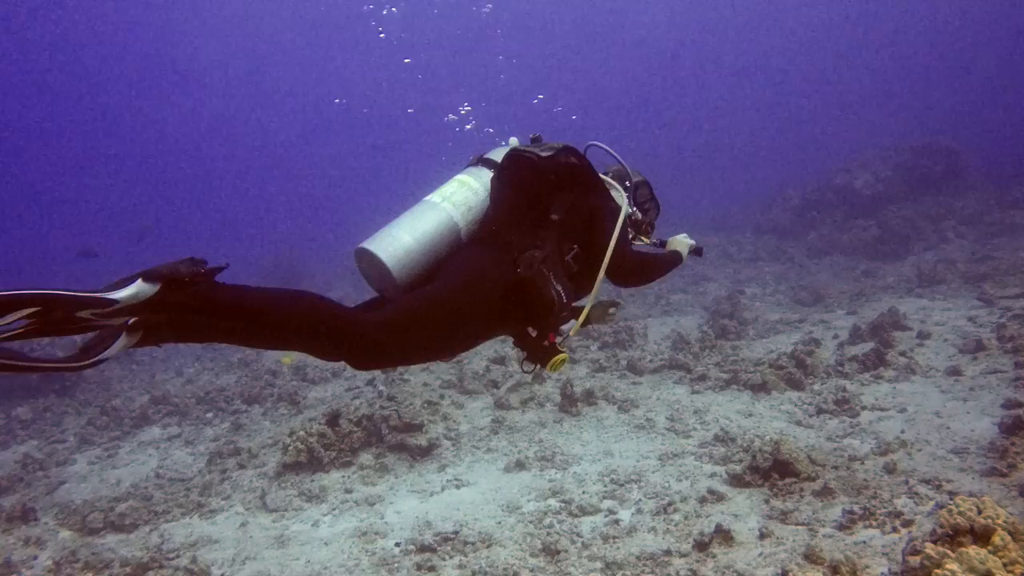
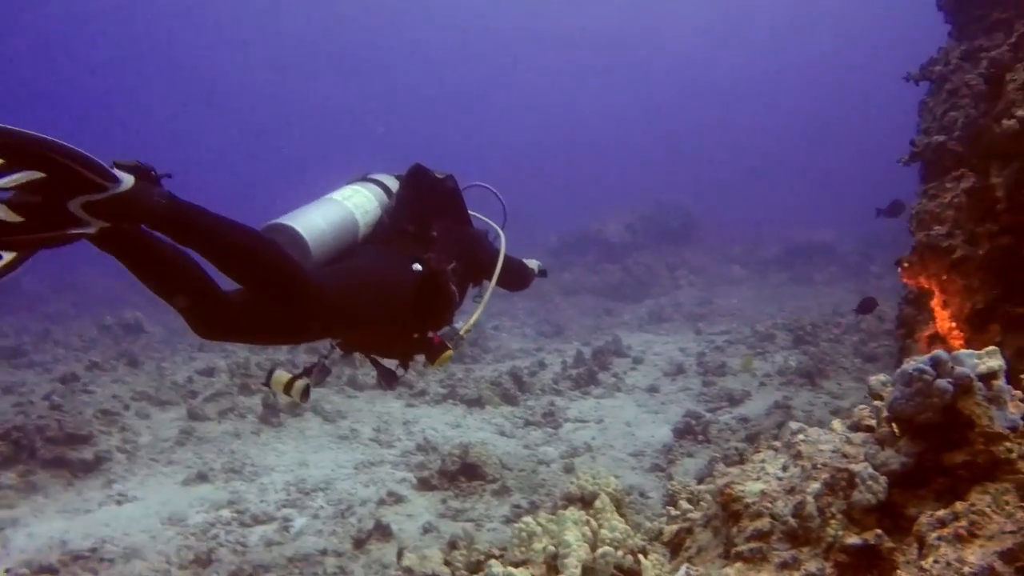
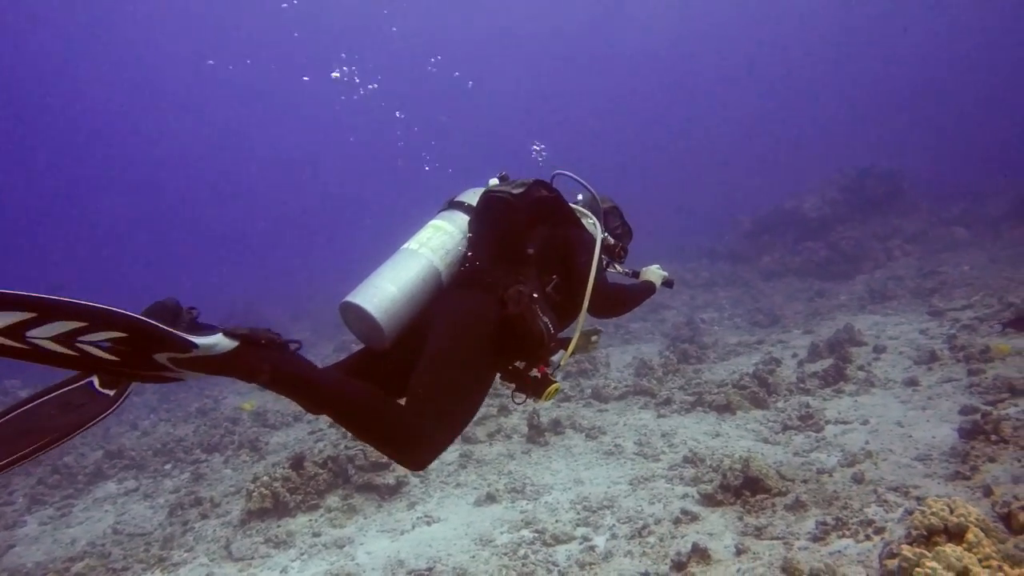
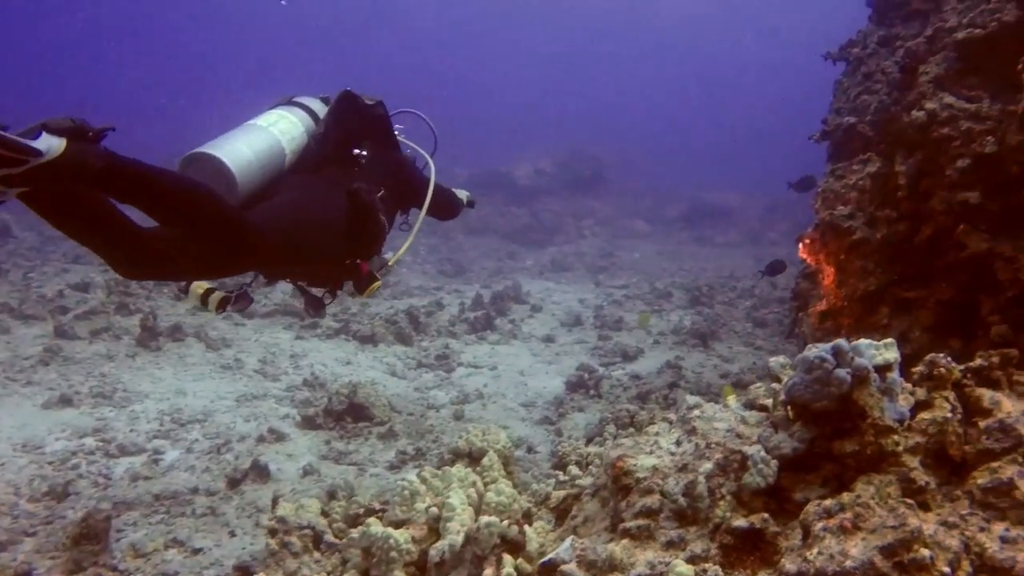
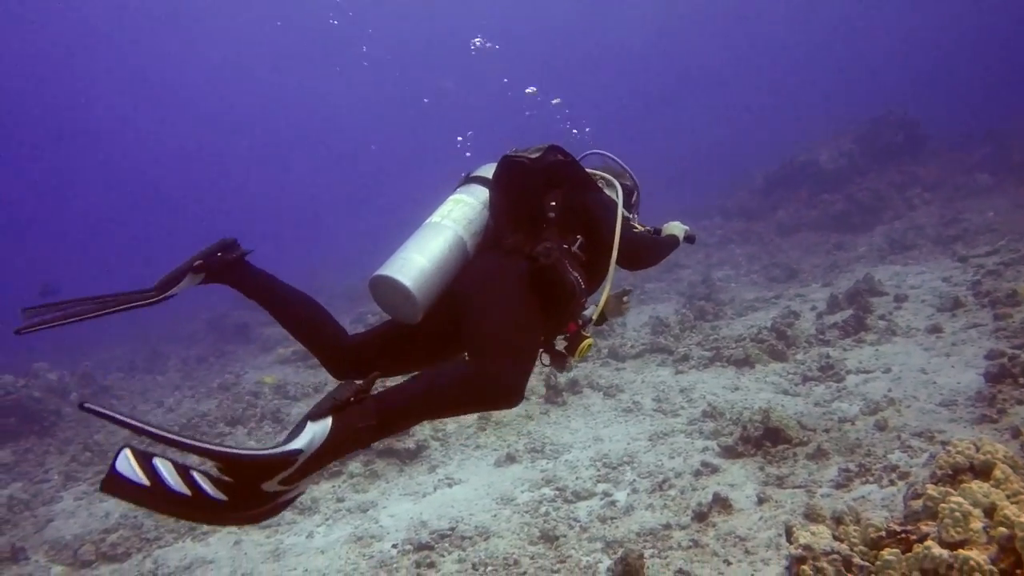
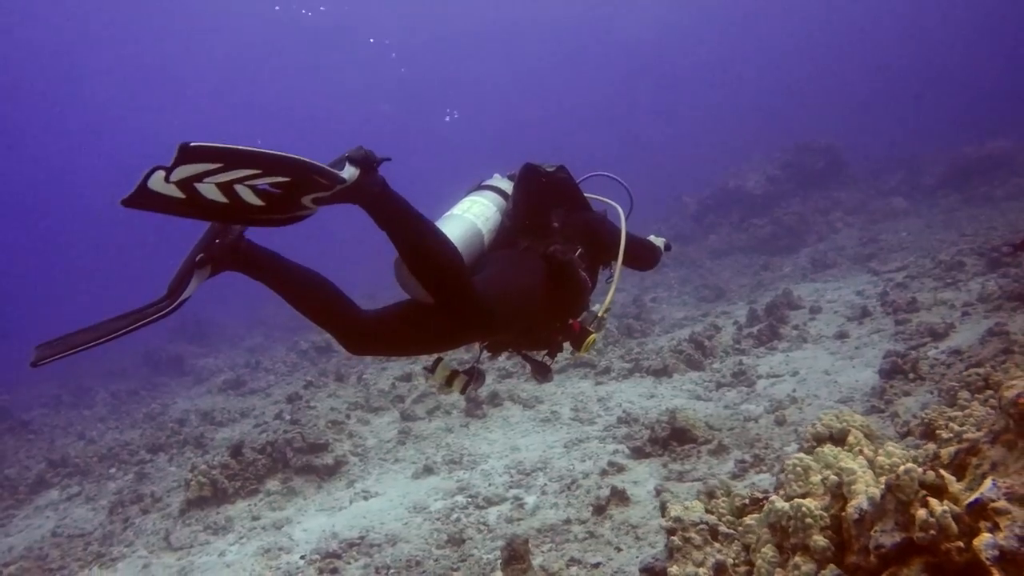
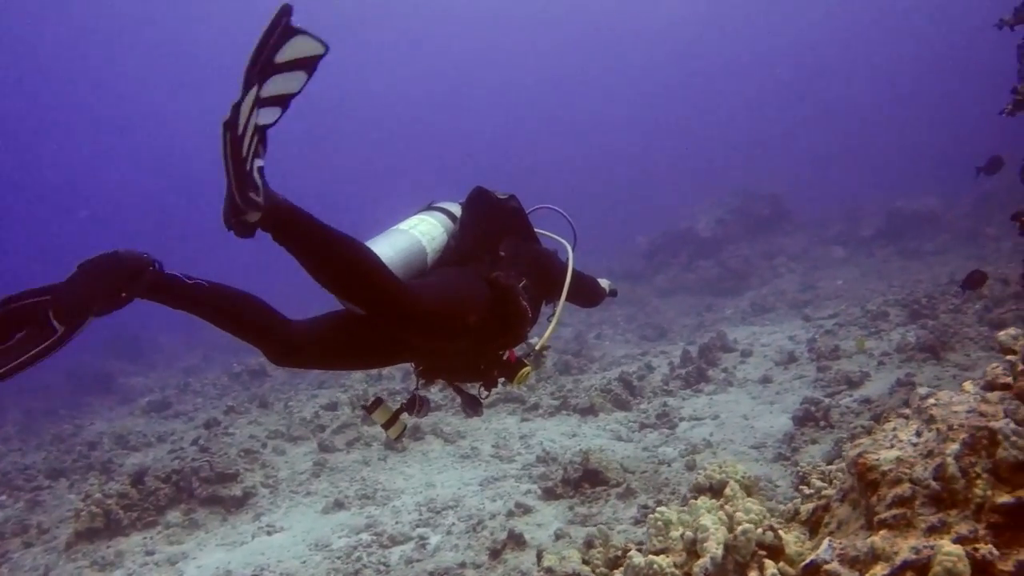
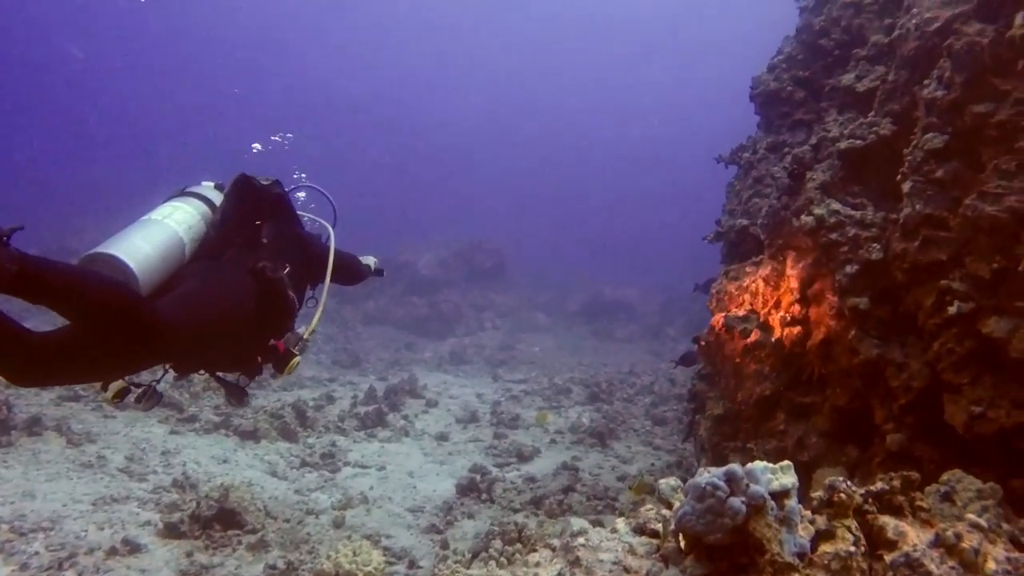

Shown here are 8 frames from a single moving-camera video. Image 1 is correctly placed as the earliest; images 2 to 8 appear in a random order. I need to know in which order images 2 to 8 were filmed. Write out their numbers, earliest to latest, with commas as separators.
3, 5, 6, 7, 2, 4, 8
